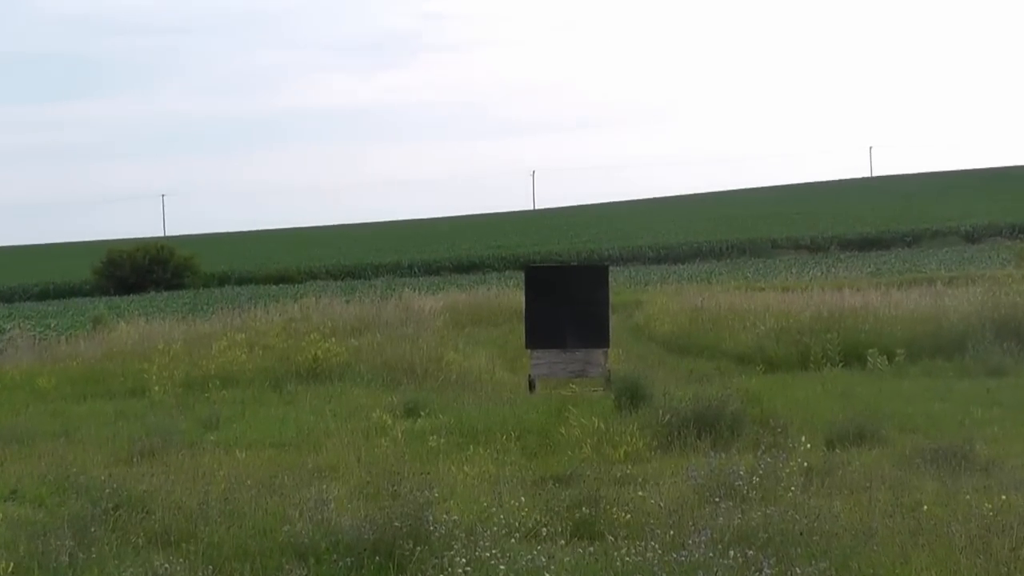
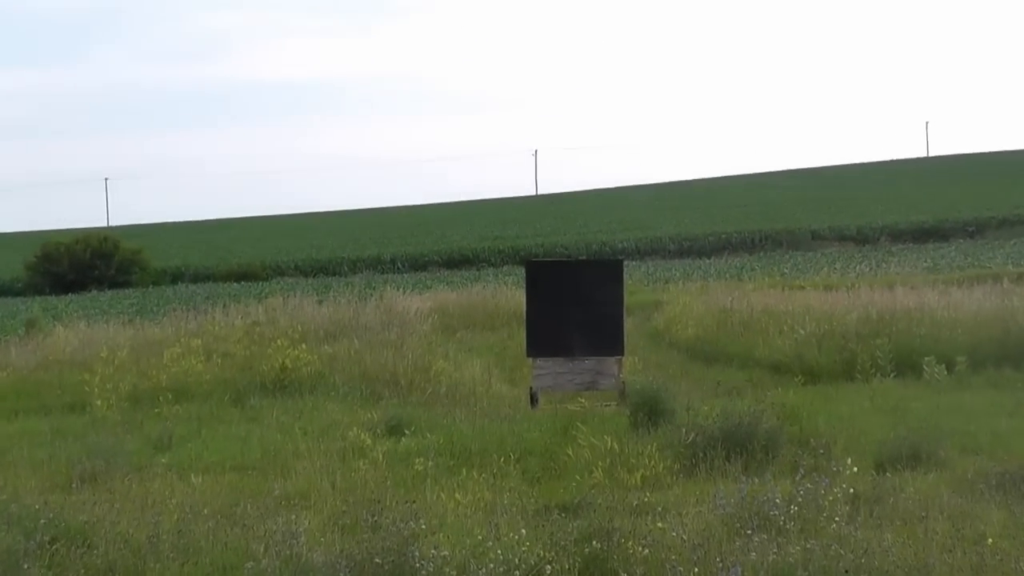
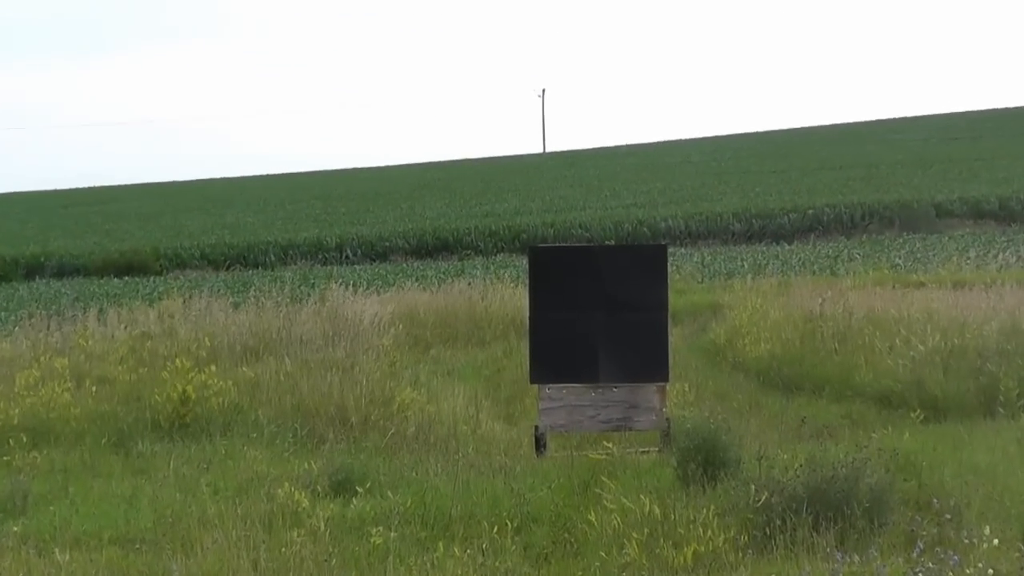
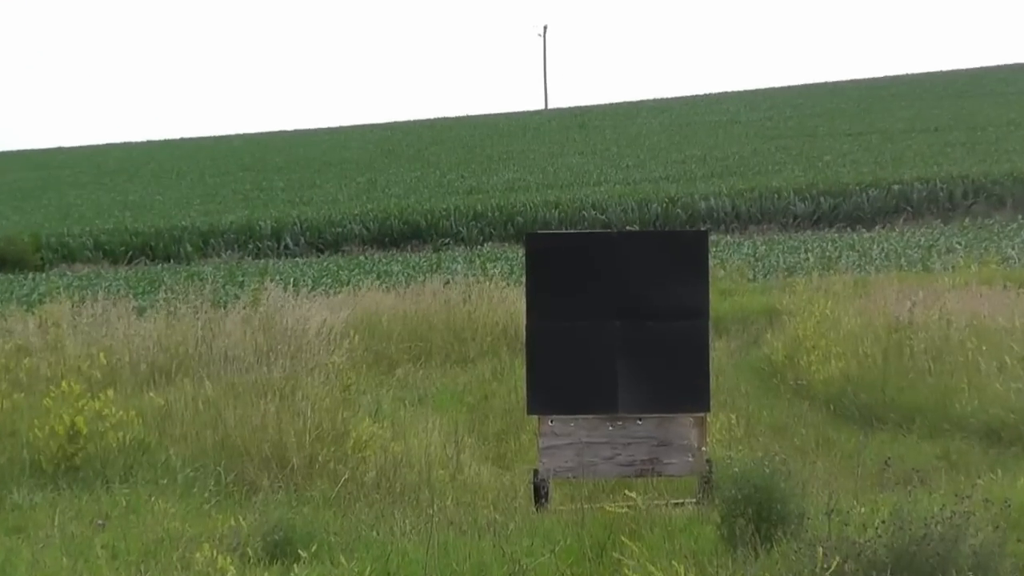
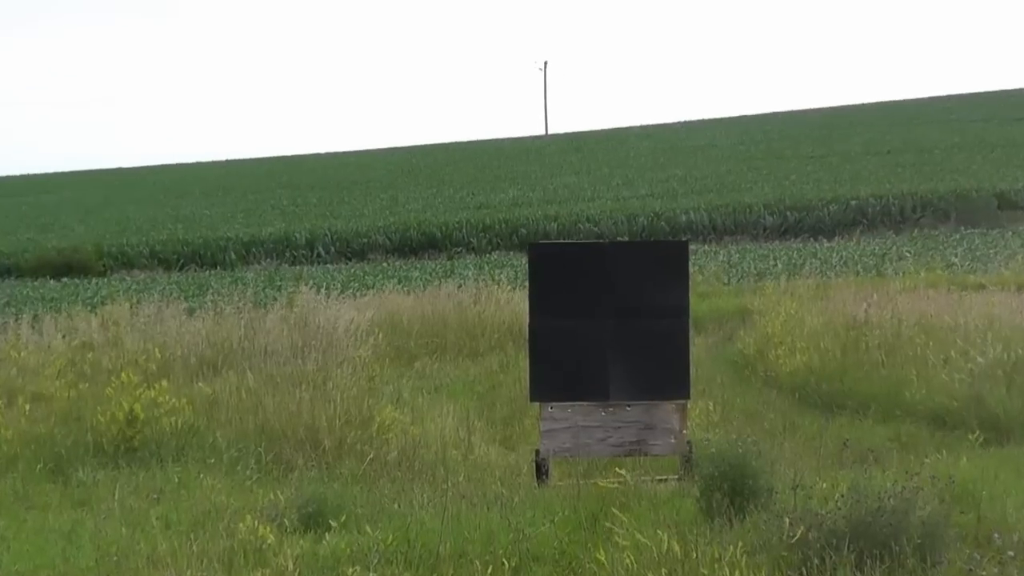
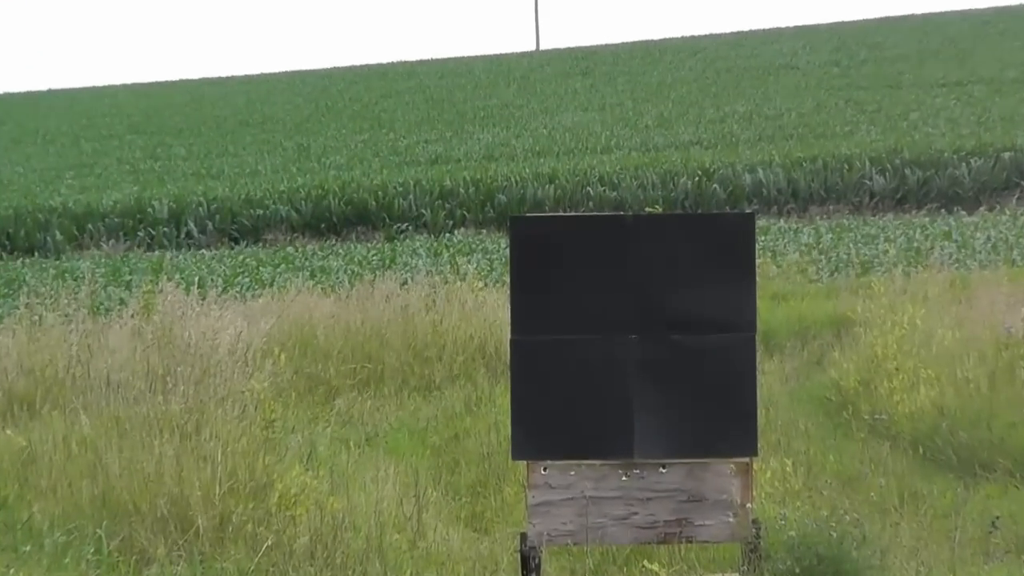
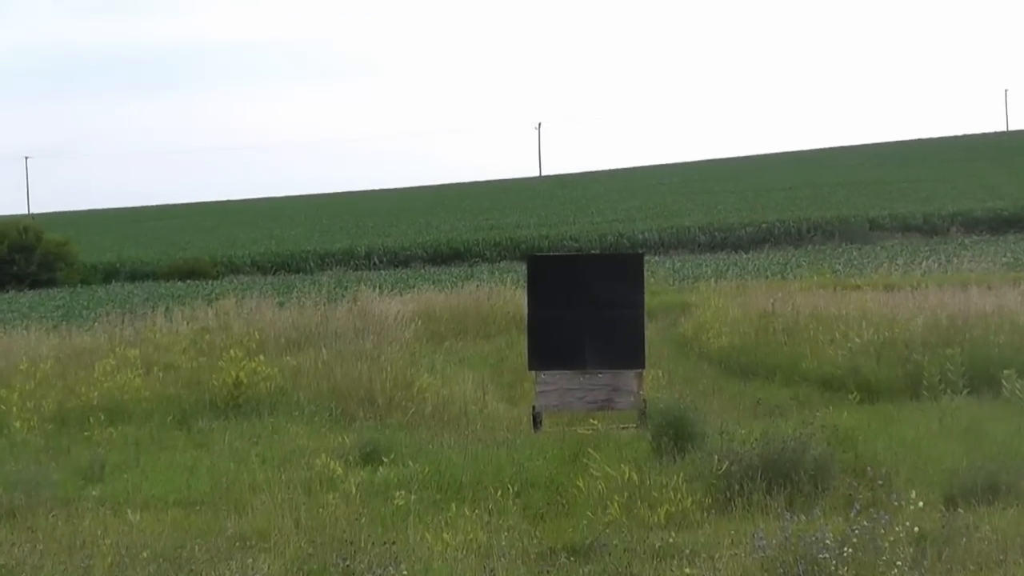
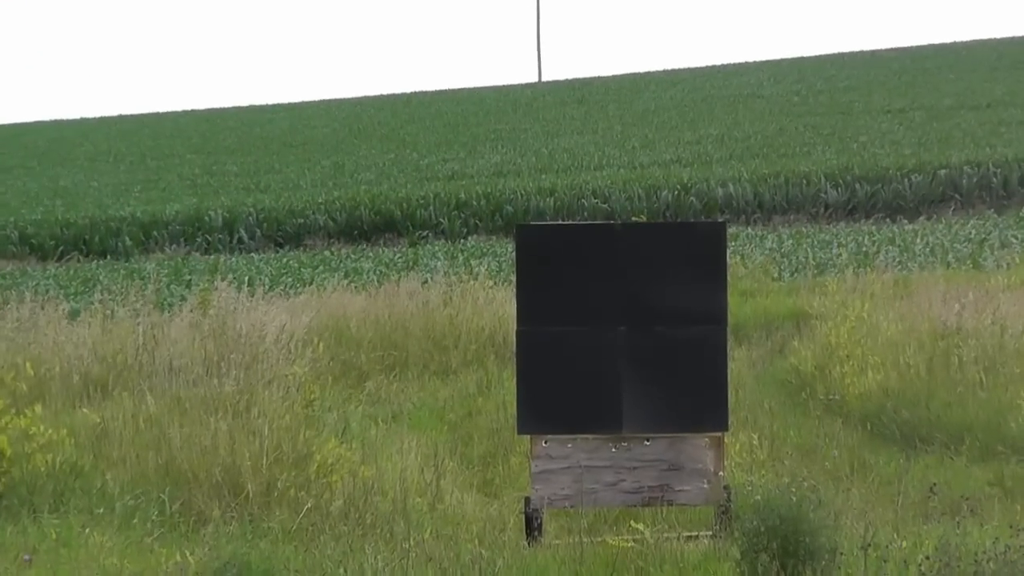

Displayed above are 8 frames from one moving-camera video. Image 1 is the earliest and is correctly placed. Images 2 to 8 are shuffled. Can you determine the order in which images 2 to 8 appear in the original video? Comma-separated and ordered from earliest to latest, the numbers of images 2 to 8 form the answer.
2, 7, 3, 5, 4, 8, 6
